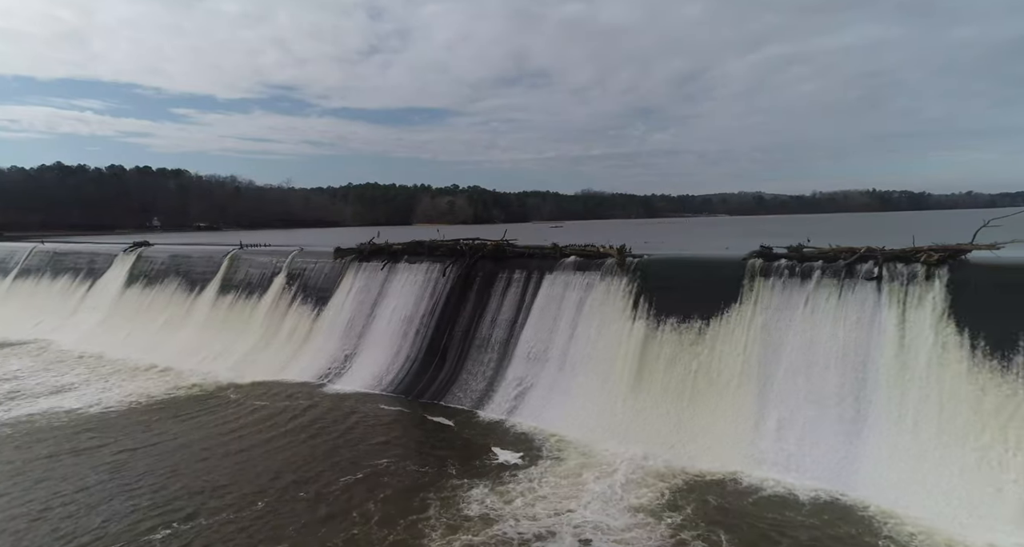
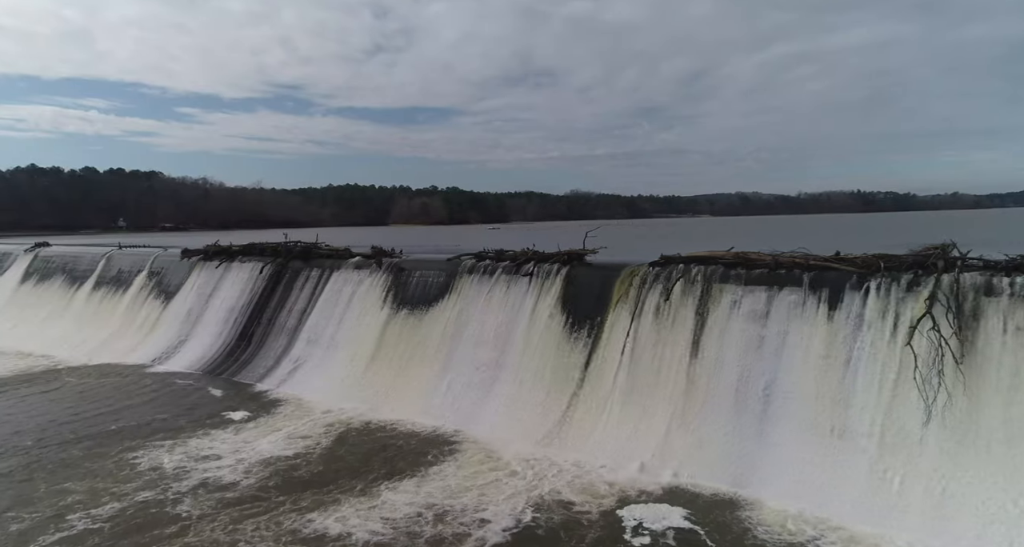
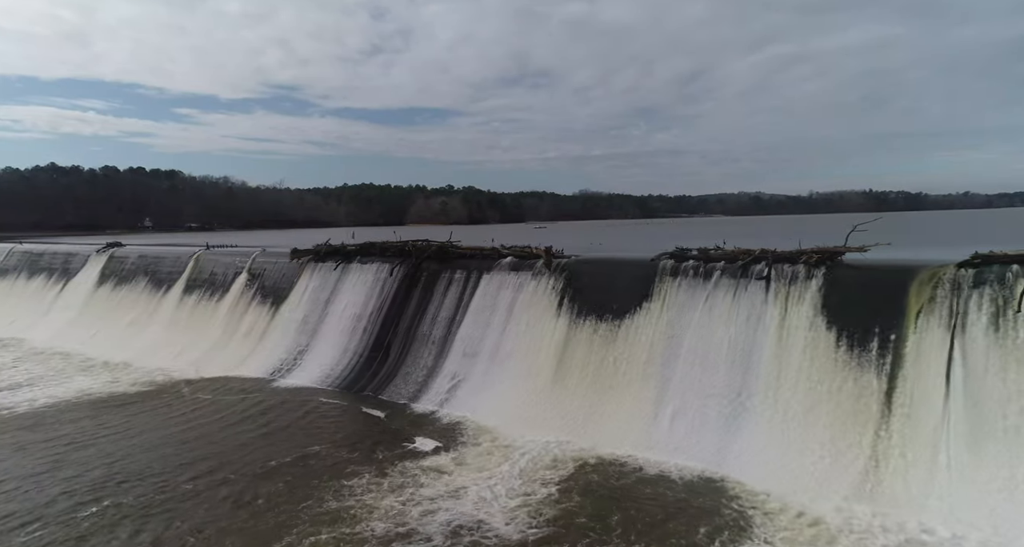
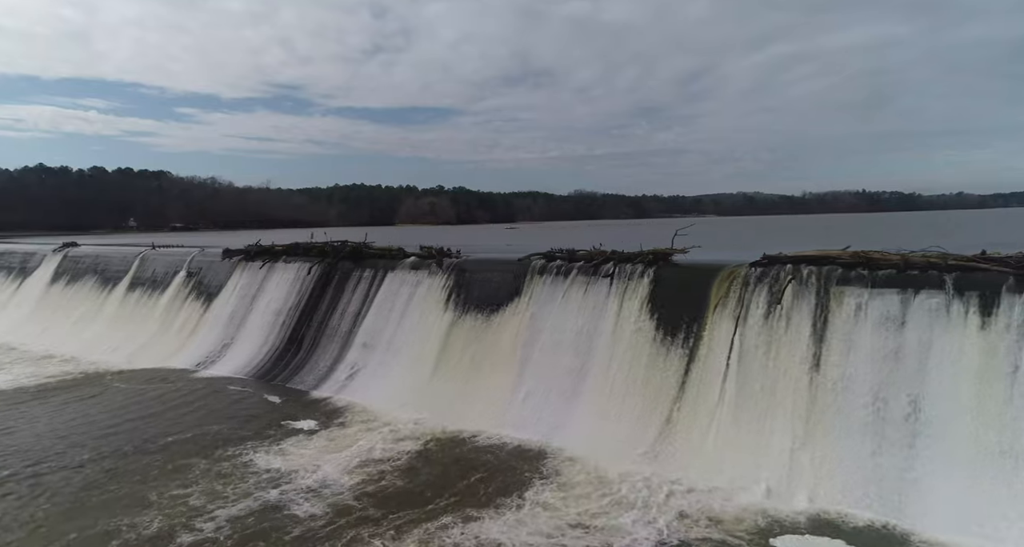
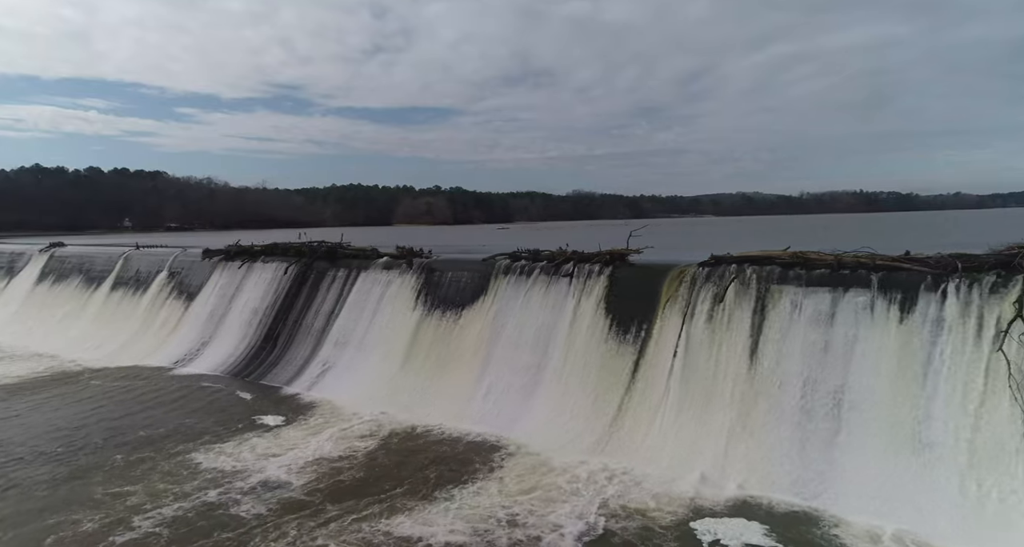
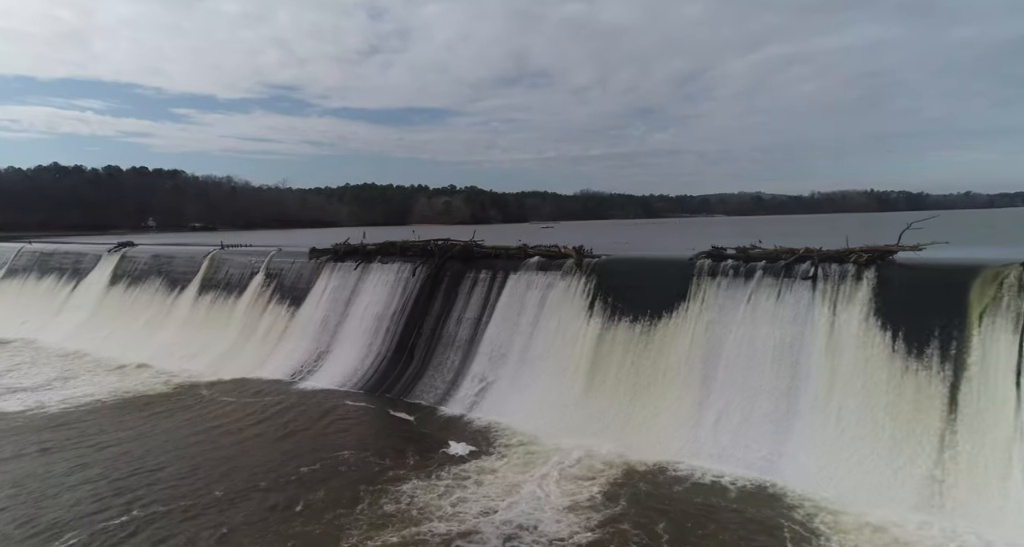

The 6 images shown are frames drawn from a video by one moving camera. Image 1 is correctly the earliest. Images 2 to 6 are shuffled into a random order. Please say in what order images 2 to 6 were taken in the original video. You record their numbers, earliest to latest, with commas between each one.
6, 3, 4, 5, 2
